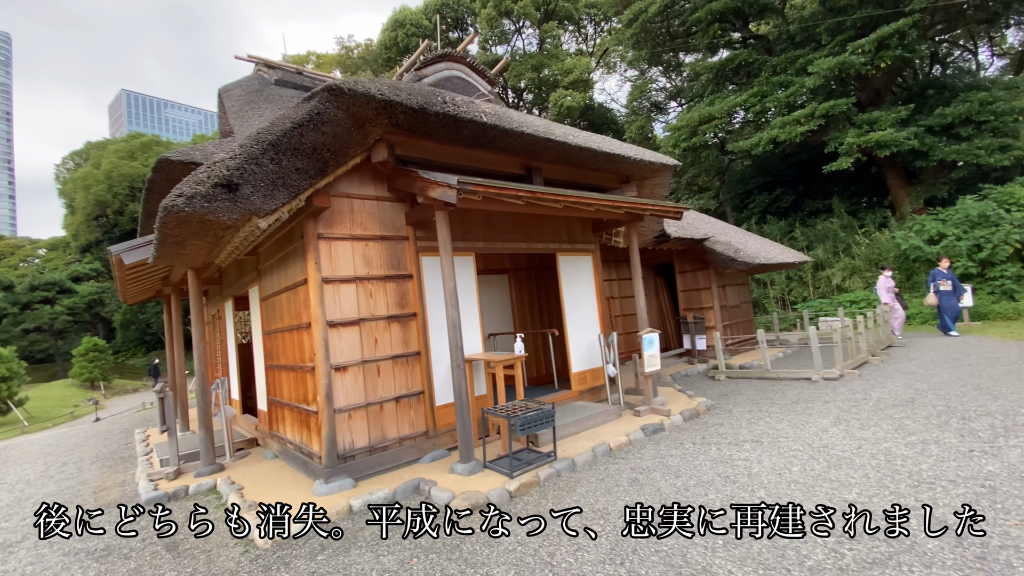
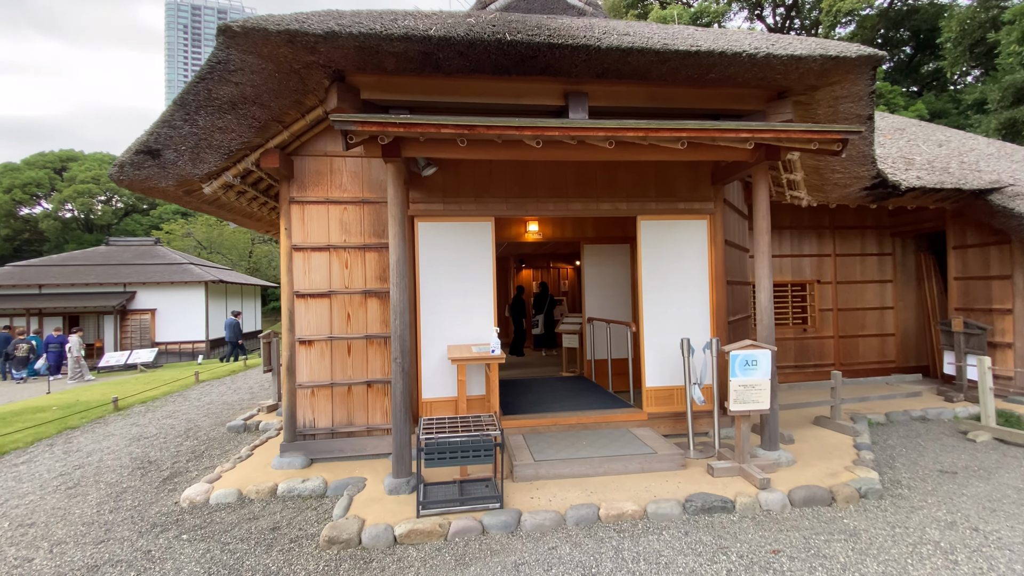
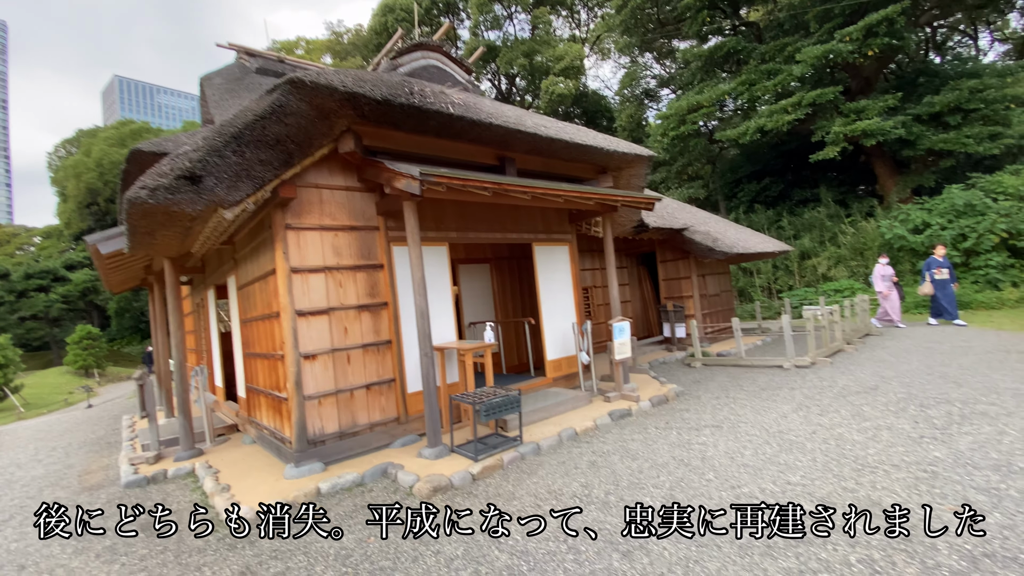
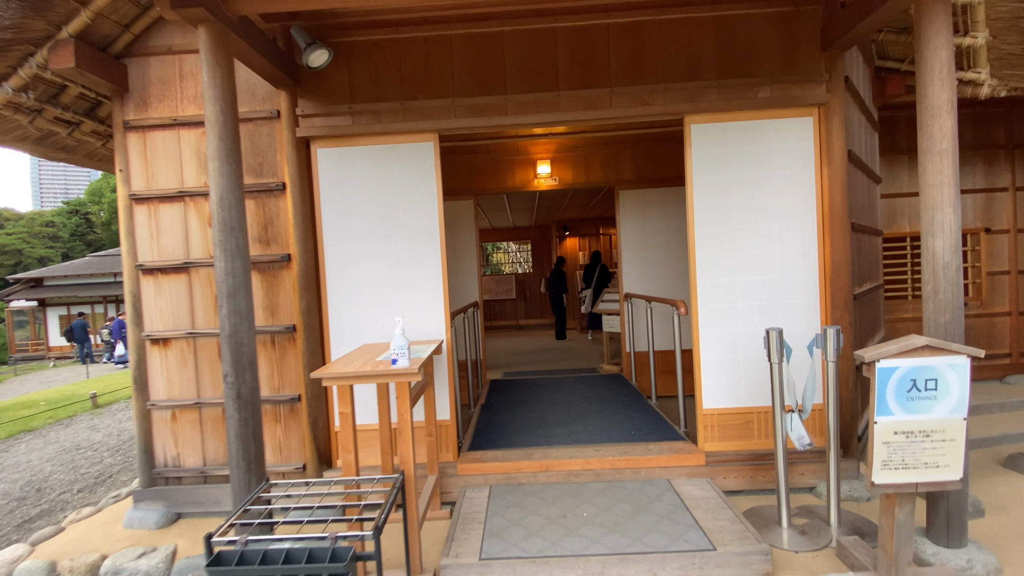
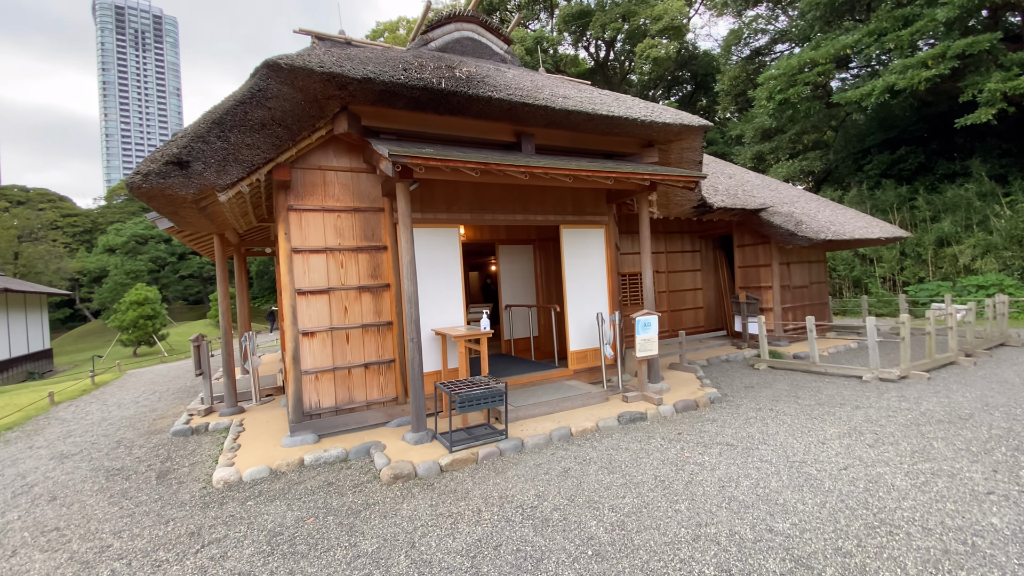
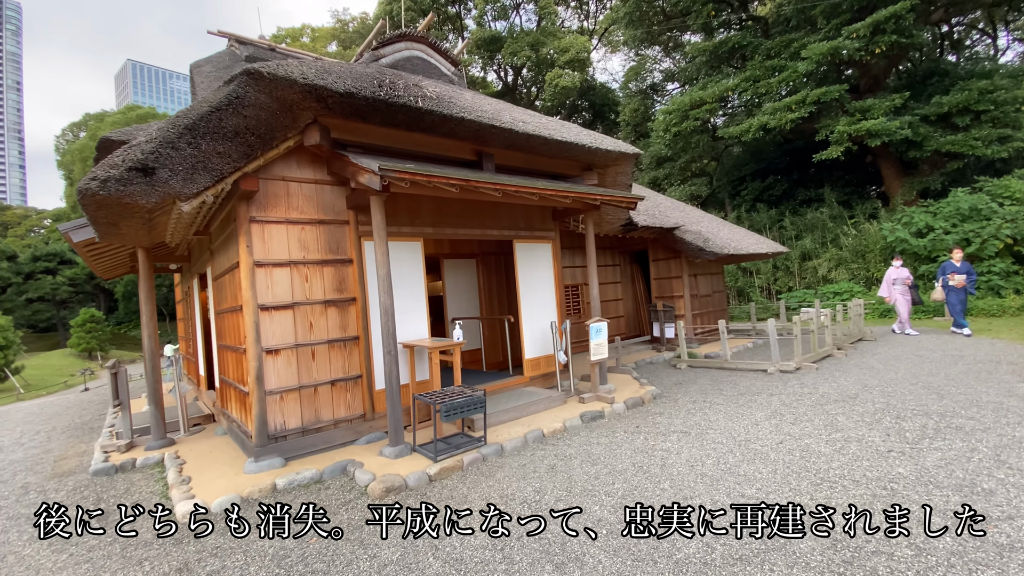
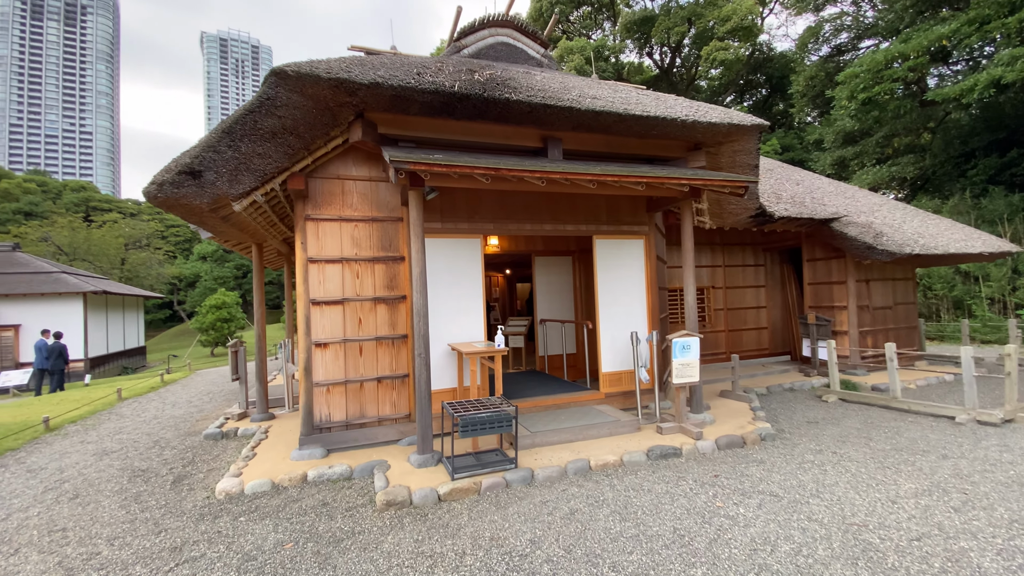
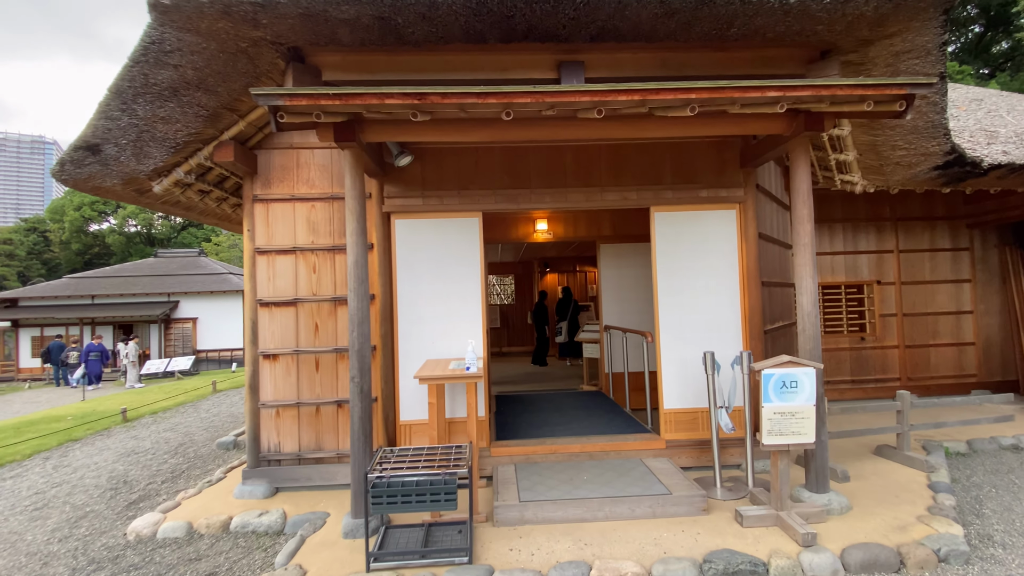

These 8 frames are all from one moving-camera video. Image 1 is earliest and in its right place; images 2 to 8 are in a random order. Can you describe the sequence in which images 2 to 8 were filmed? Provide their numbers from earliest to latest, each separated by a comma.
3, 6, 5, 7, 2, 8, 4
